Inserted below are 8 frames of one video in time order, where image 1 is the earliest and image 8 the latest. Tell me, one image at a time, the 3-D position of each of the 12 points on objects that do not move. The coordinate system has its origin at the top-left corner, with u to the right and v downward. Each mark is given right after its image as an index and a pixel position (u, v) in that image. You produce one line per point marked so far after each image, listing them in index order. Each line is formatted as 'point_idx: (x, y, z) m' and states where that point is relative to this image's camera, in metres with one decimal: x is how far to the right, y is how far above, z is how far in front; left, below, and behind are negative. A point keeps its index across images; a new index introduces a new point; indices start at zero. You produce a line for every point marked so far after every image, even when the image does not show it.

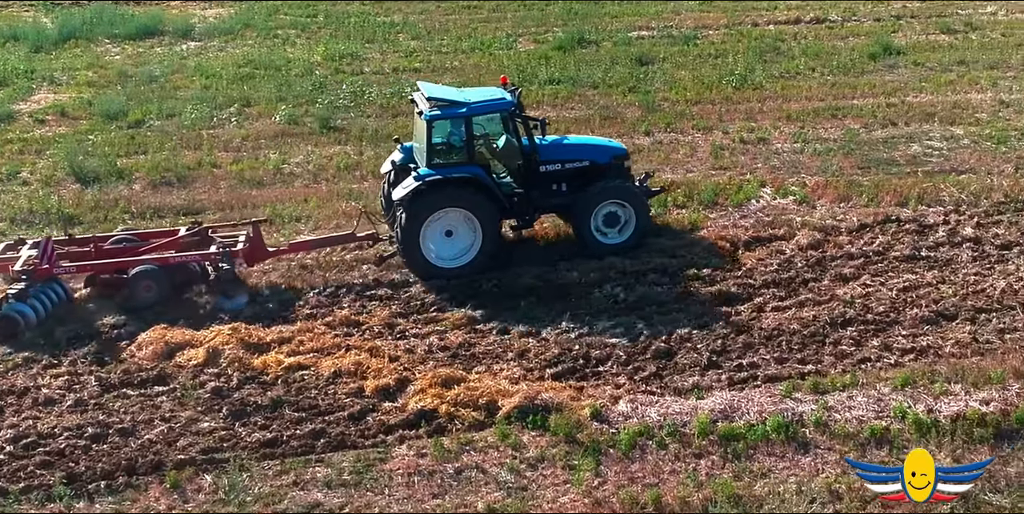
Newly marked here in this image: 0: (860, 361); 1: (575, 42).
0: (+2.4, -0.7, +8.8) m
1: (+0.9, +3.1, +18.6) m
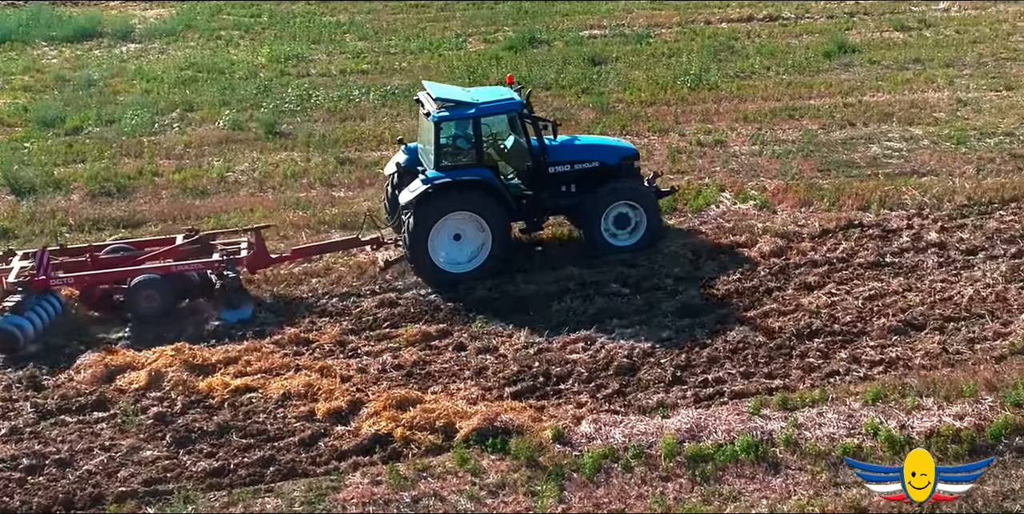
0: (+2.1, -0.8, +8.5) m
1: (+0.2, +3.0, +18.2) m
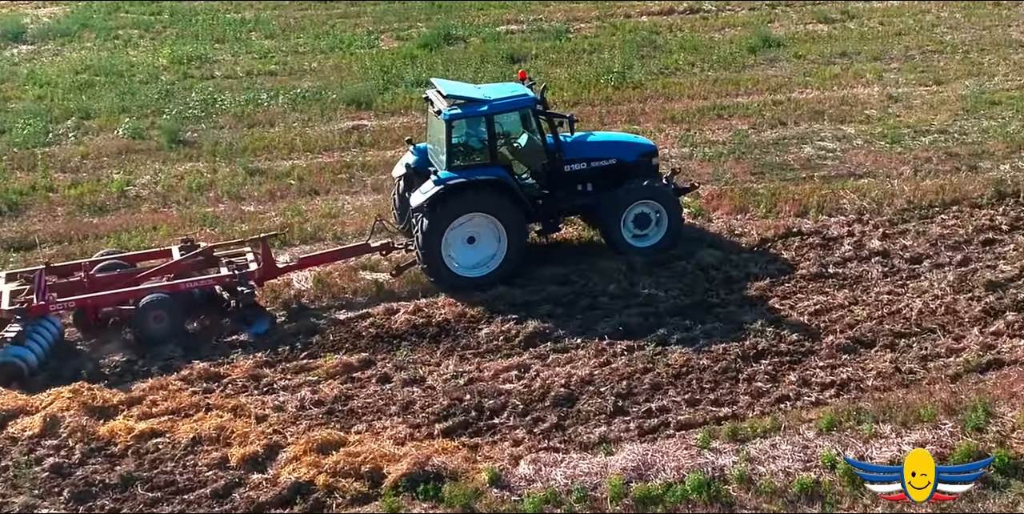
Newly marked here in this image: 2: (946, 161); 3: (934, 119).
0: (+1.7, -0.9, +8.1) m
1: (-1.0, +3.0, +17.5) m
2: (+3.8, +0.8, +11.2) m
3: (+4.0, +1.3, +12.2) m
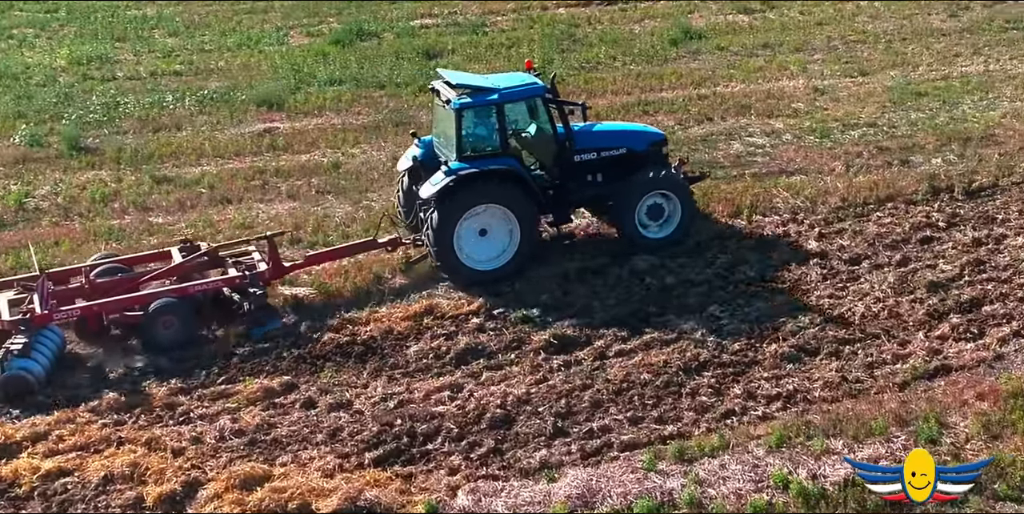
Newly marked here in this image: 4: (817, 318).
0: (+1.3, -0.9, +7.7) m
1: (-2.1, +2.9, +17.0) m
2: (+3.1, +0.9, +11.0) m
3: (+3.3, +1.4, +12.0) m
4: (+2.0, -0.4, +8.6) m
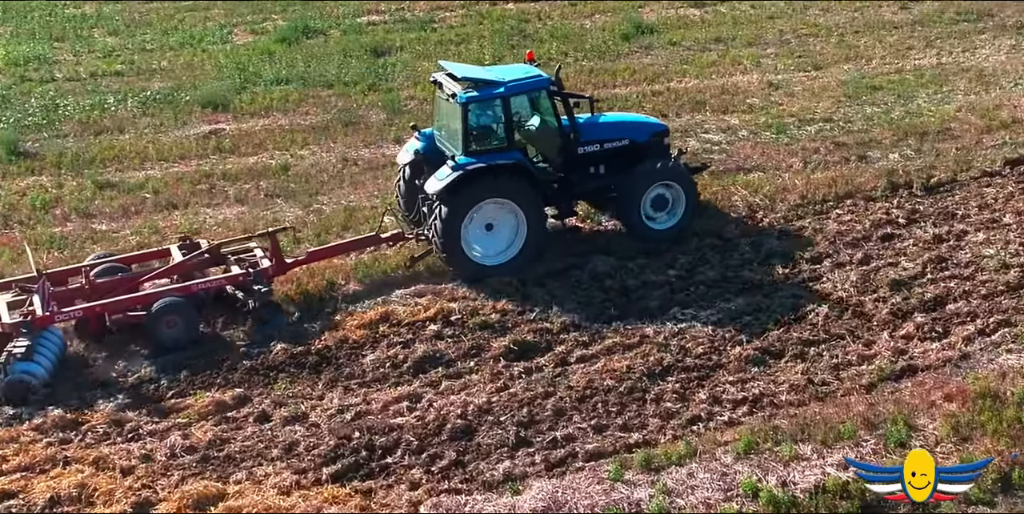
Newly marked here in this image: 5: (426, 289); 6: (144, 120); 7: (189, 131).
0: (+1.0, -1.0, +7.6) m
1: (-2.8, +2.9, +16.7) m
2: (+2.7, +0.9, +10.9) m
3: (+2.8, +1.4, +11.9) m
4: (+1.8, -0.4, +8.5) m
5: (-0.6, -0.2, +9.6) m
6: (-3.9, +1.5, +13.8) m
7: (-3.3, +1.3, +13.3) m
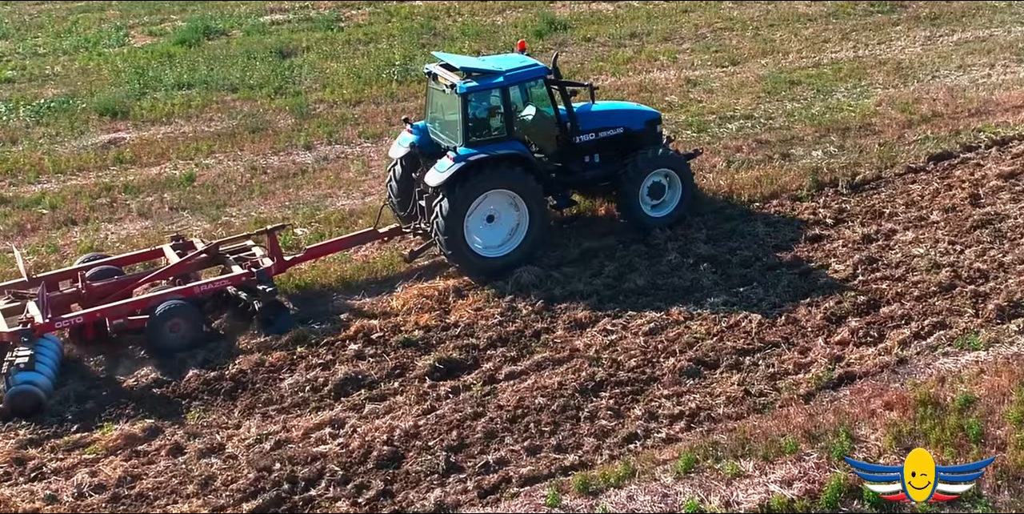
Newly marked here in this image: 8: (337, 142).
0: (+0.7, -1.0, +7.3) m
1: (-3.9, +2.8, +16.1) m
2: (+2.0, +0.9, +10.7) m
3: (+2.1, +1.4, +11.7) m
4: (+1.3, -0.5, +8.3) m
5: (-1.2, -0.3, +9.2) m
6: (-4.8, +1.3, +13.1) m
7: (-4.2, +1.1, +12.7) m
8: (-1.6, +1.1, +12.0) m
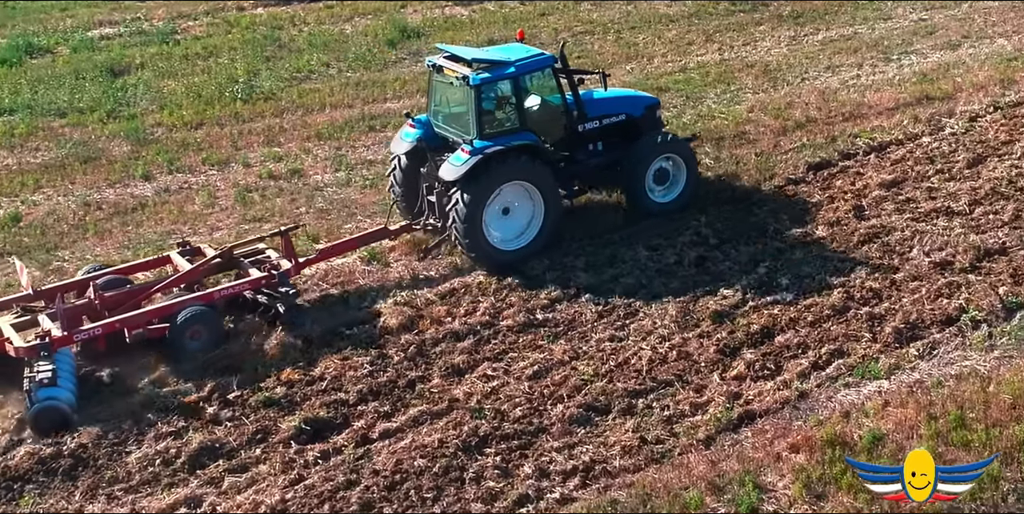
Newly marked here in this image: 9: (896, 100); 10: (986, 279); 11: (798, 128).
0: (0.0, -1.3, +6.7) m
1: (-5.6, +2.4, +14.8) m
2: (+0.9, +0.7, +10.2) m
3: (+0.8, +1.3, +11.2) m
4: (+0.5, -0.7, +7.7) m
5: (-2.0, -0.7, +8.3) m
6: (-6.2, +0.8, +11.8) m
7: (-5.5, +0.7, +11.4) m
8: (-2.9, +0.7, +11.1) m
9: (+3.3, +1.3, +10.9) m
10: (+3.0, -0.1, +8.2) m
11: (+2.3, +1.0, +10.5) m
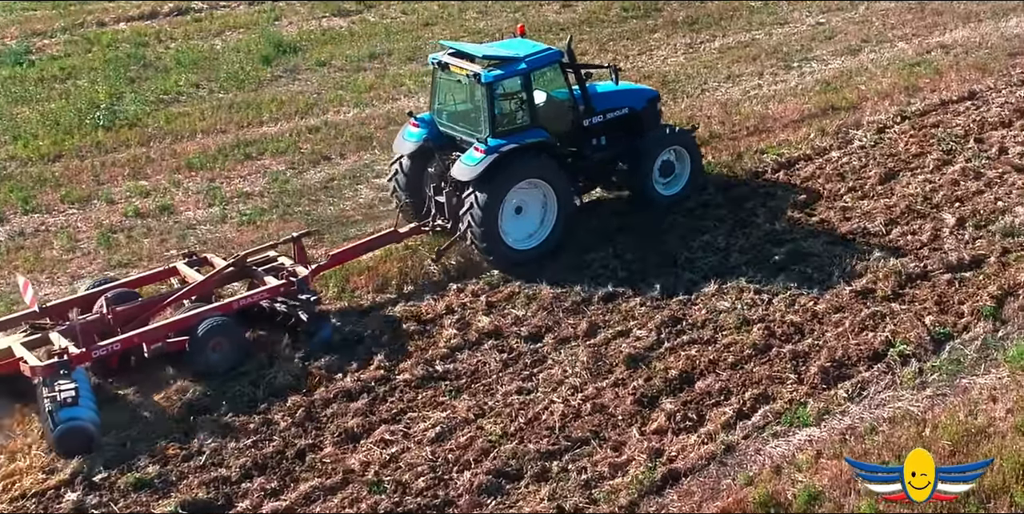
0: (-0.4, -1.6, +6.0) m
1: (-6.9, +1.9, +13.6) m
2: (+0.1, +0.5, +9.5) m
3: (-0.1, +1.0, +10.6) m
4: (0.0, -0.9, +7.0) m
5: (-2.6, -1.0, +7.4) m
6: (-7.1, +0.3, +10.6) m
7: (-6.4, +0.2, +10.2) m
8: (-3.7, +0.4, +10.1) m
9: (+2.4, +1.2, +10.5) m
10: (+2.4, -0.3, +7.7) m
11: (+1.5, +0.9, +9.9) m
